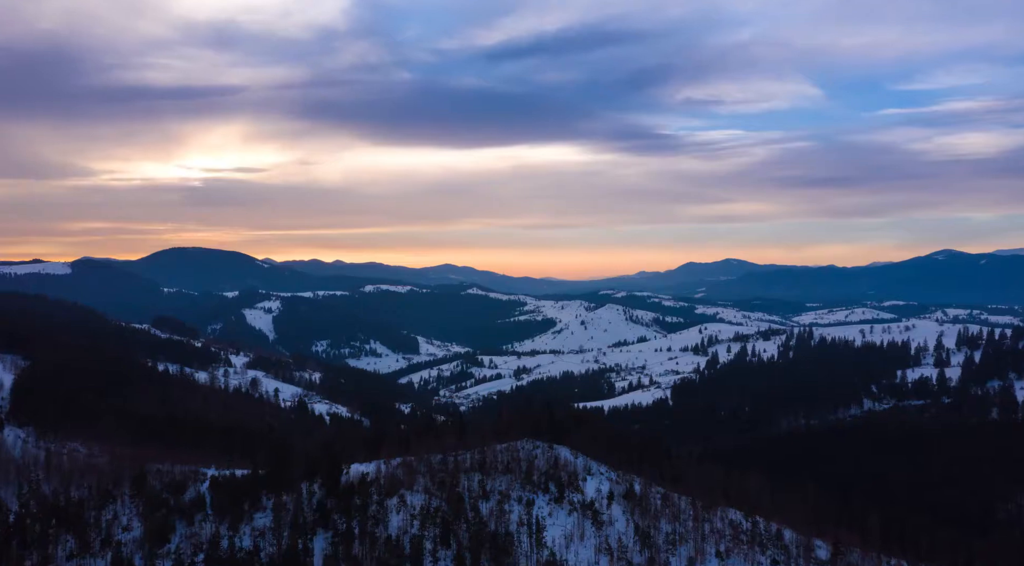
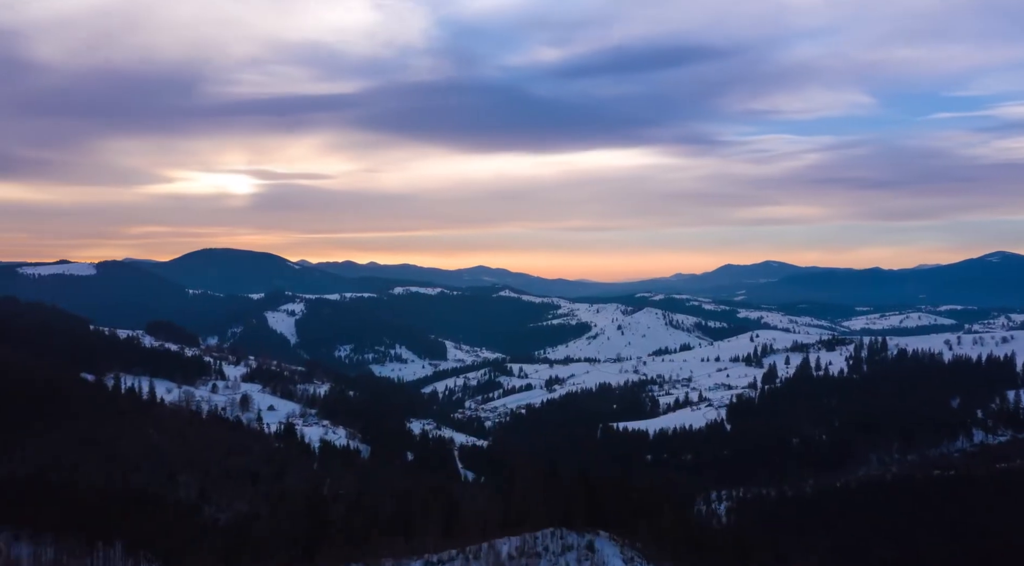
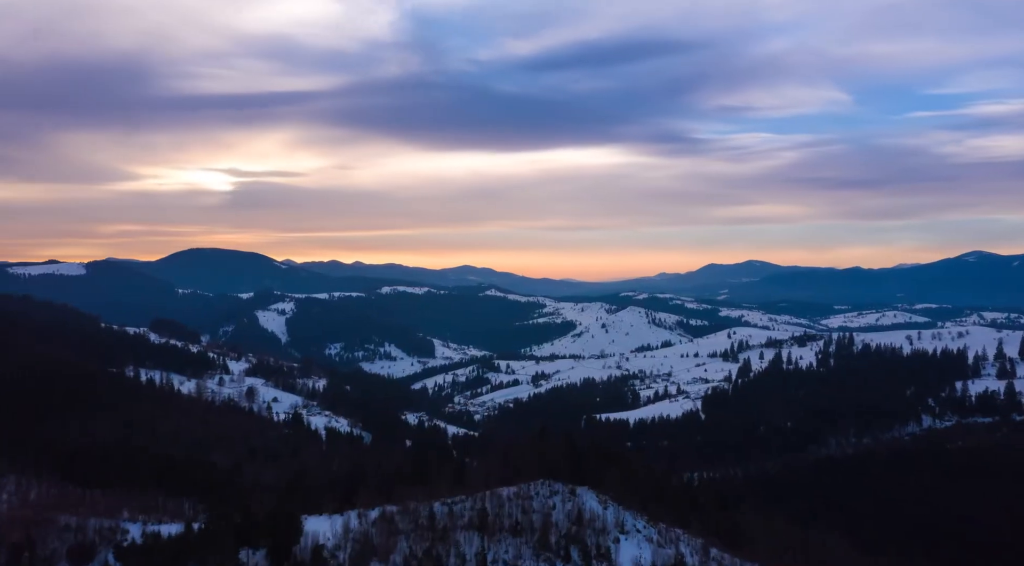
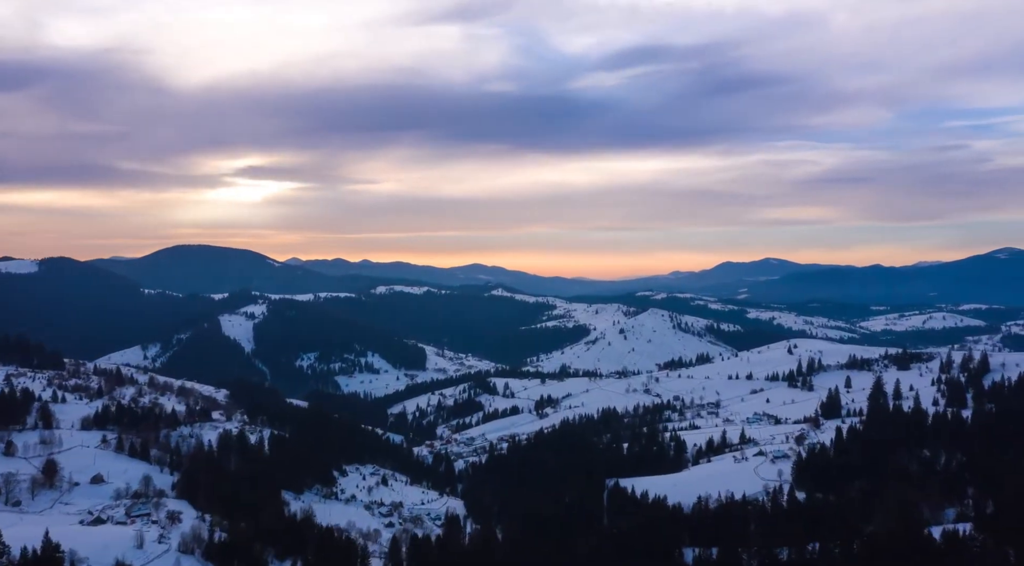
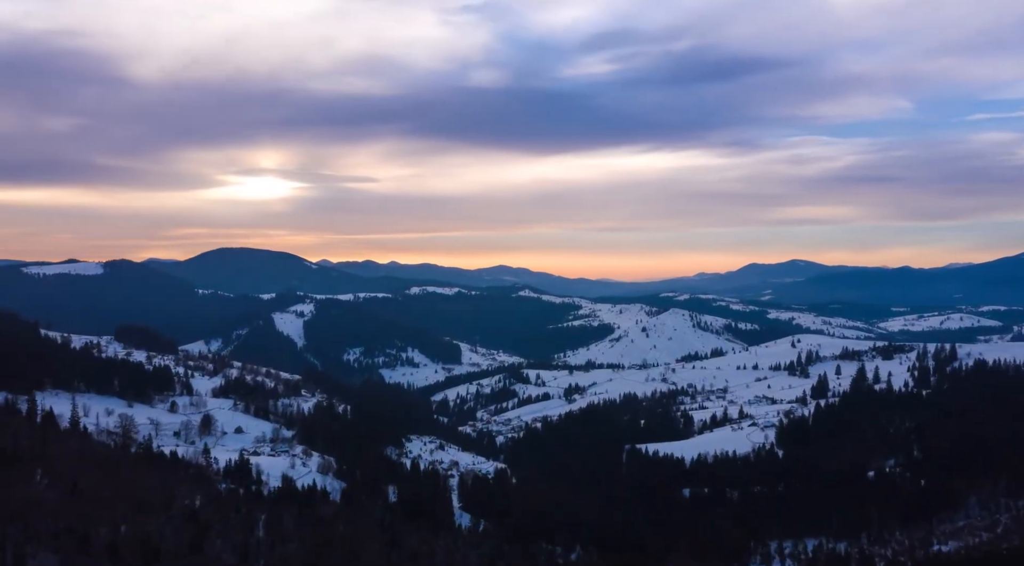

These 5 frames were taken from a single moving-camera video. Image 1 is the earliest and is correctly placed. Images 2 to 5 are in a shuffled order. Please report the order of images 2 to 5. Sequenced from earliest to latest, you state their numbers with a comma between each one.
3, 2, 5, 4
